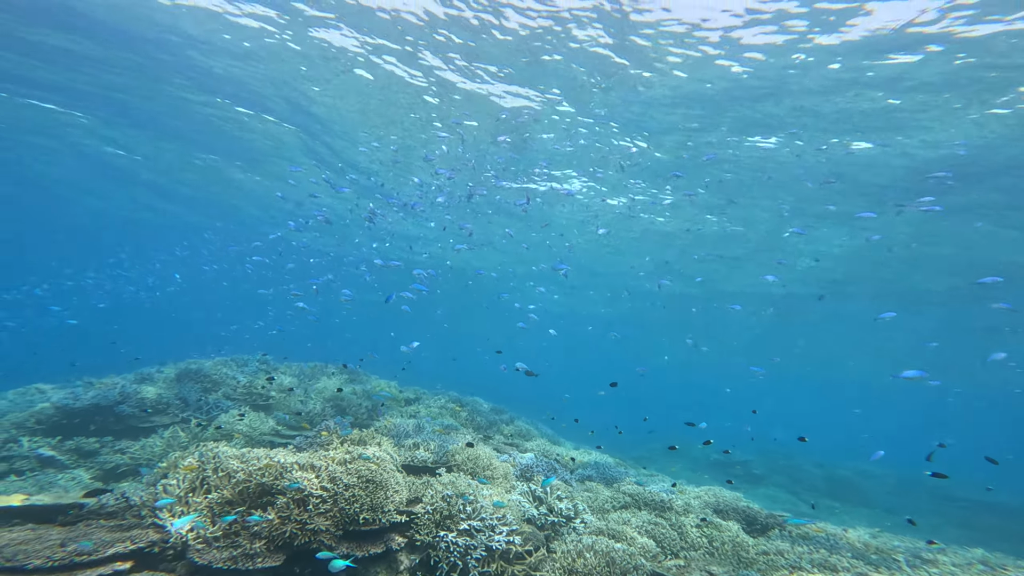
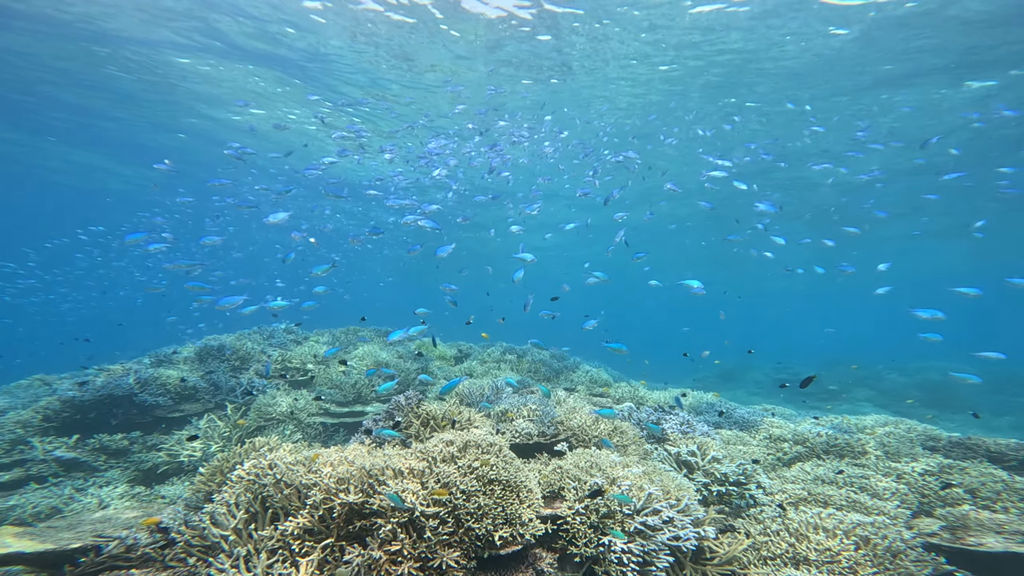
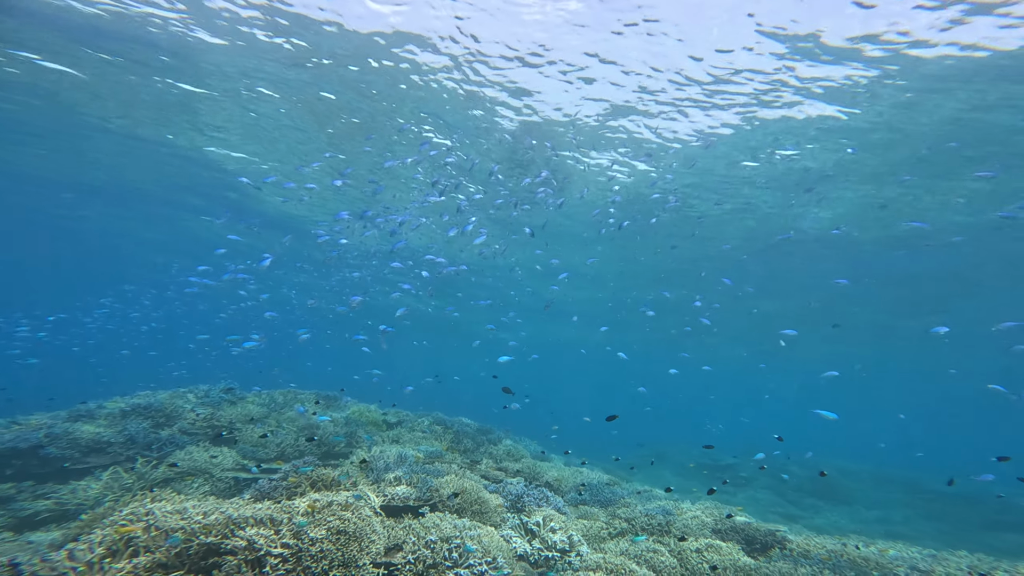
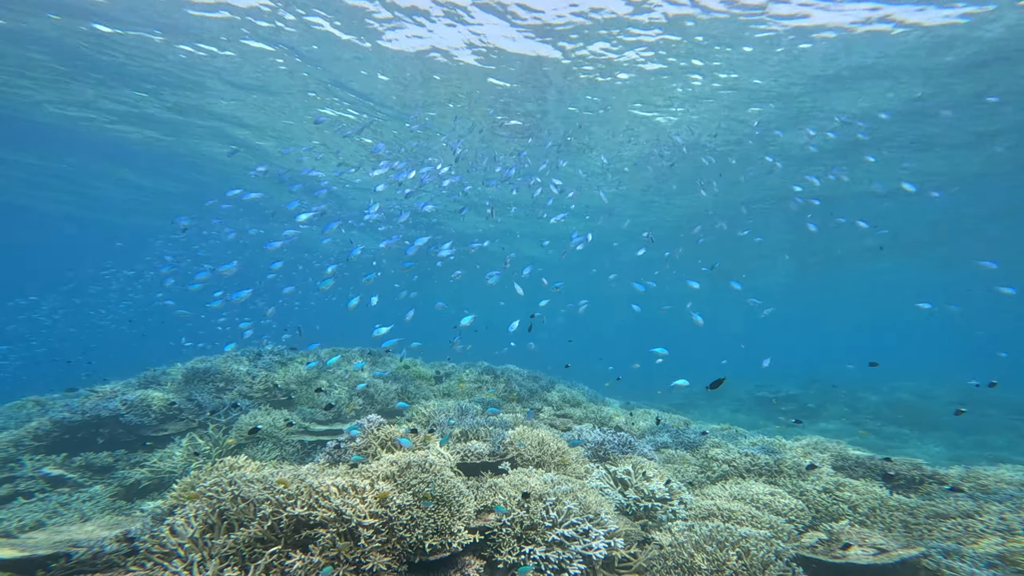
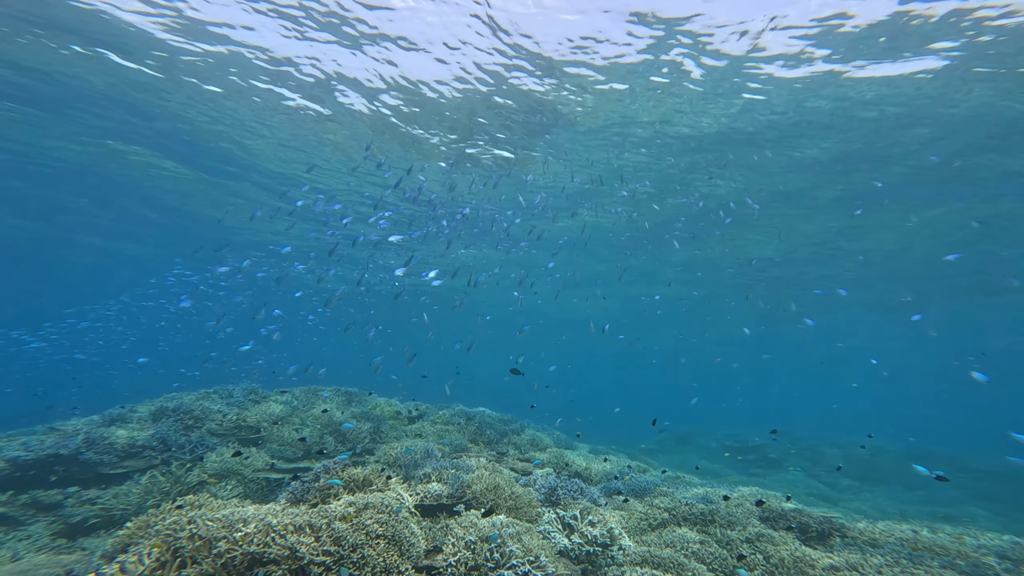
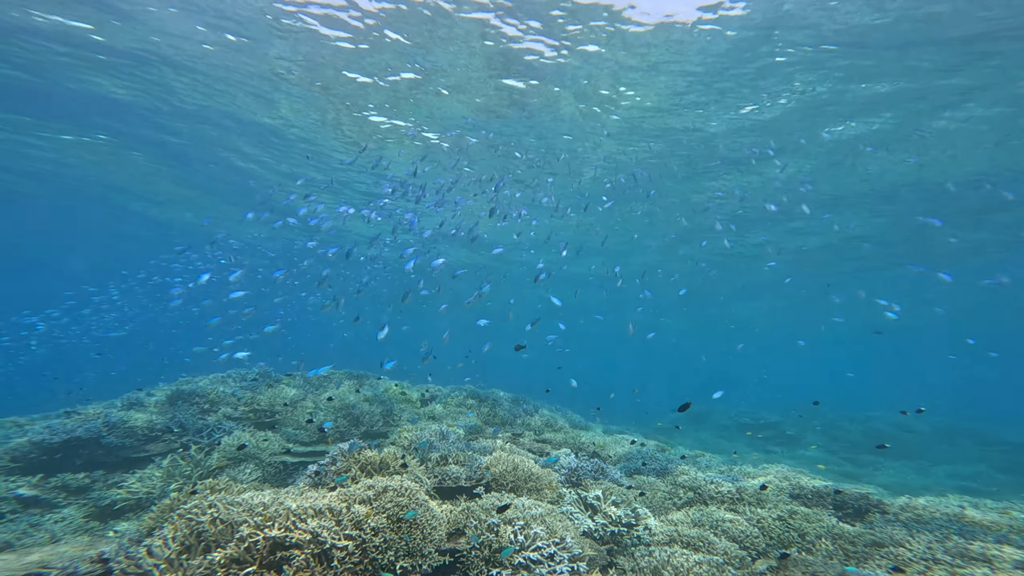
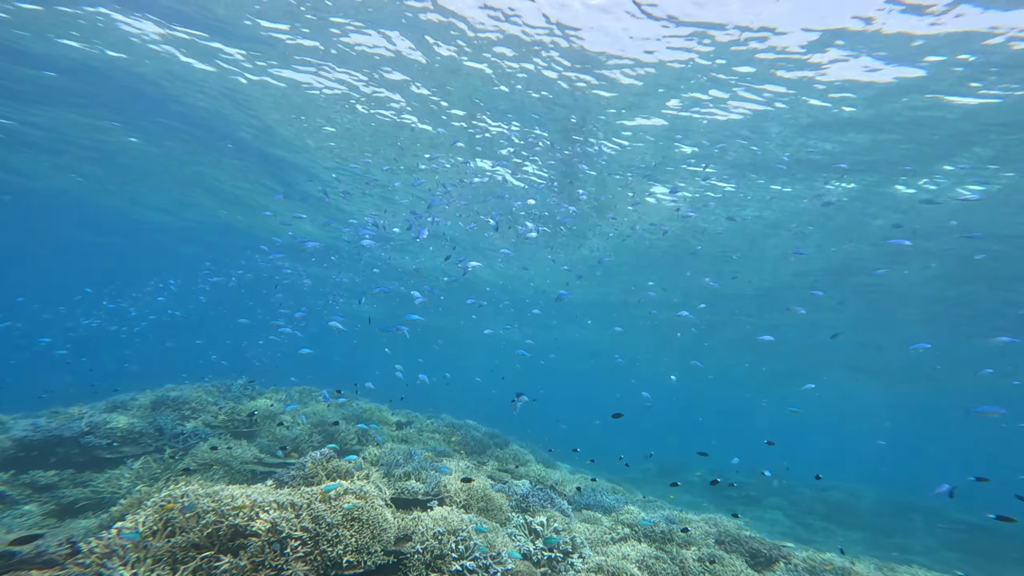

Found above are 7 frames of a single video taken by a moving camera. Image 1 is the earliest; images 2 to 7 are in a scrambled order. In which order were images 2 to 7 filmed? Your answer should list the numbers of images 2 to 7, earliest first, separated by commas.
7, 3, 5, 6, 4, 2
